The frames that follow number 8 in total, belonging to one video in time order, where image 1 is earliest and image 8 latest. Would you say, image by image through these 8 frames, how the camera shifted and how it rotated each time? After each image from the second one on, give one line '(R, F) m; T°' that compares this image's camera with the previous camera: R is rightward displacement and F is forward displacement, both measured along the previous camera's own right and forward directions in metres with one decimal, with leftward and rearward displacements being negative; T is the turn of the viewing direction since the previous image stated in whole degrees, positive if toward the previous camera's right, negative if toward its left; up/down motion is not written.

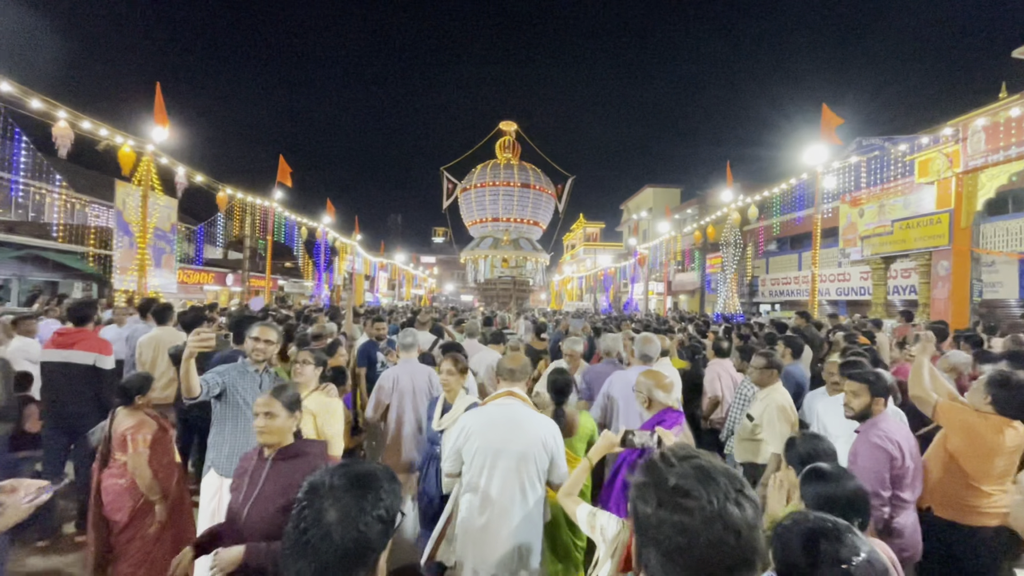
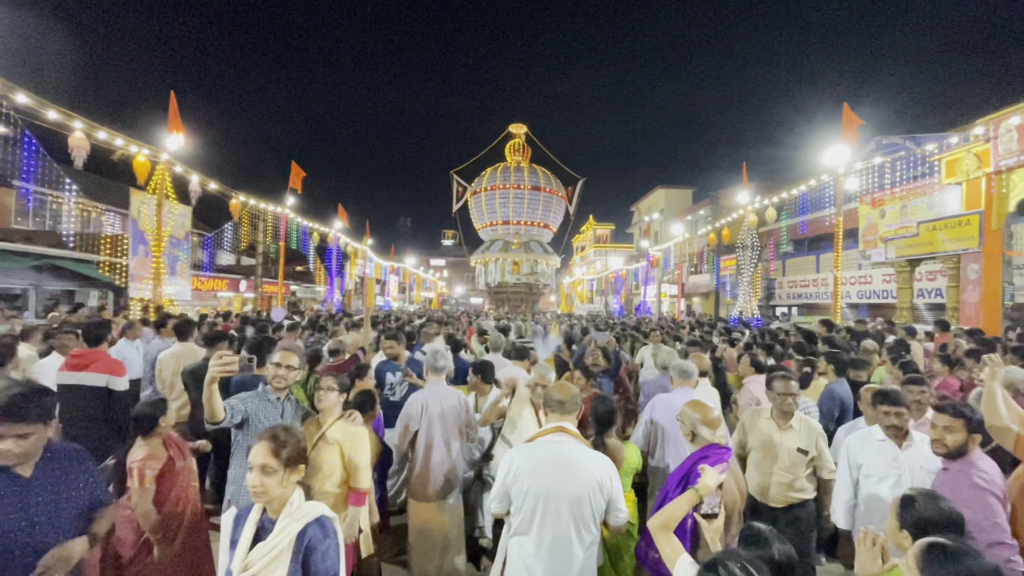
(-0.2, +0.2) m; -1°
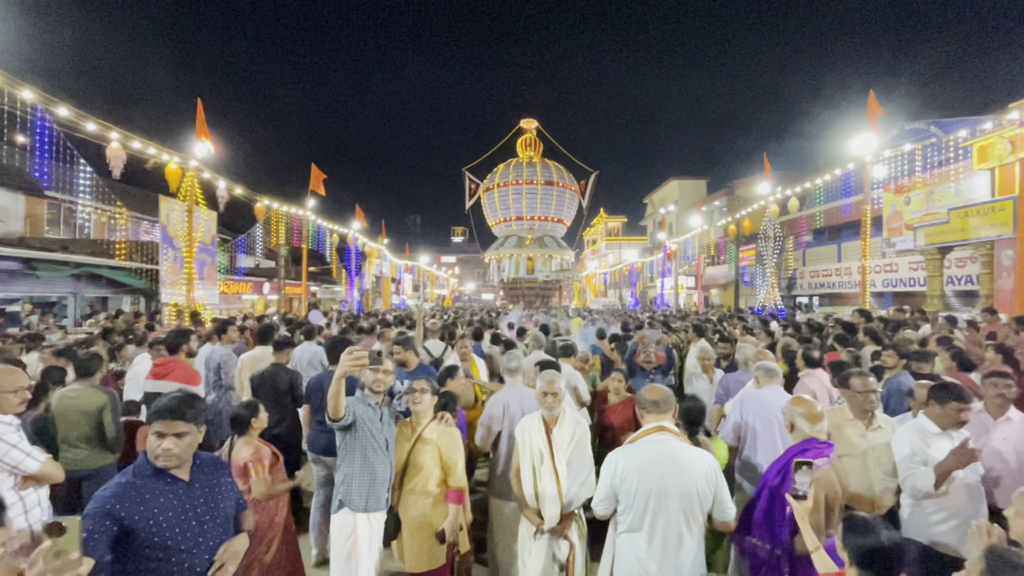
(-0.6, -0.1) m; -1°
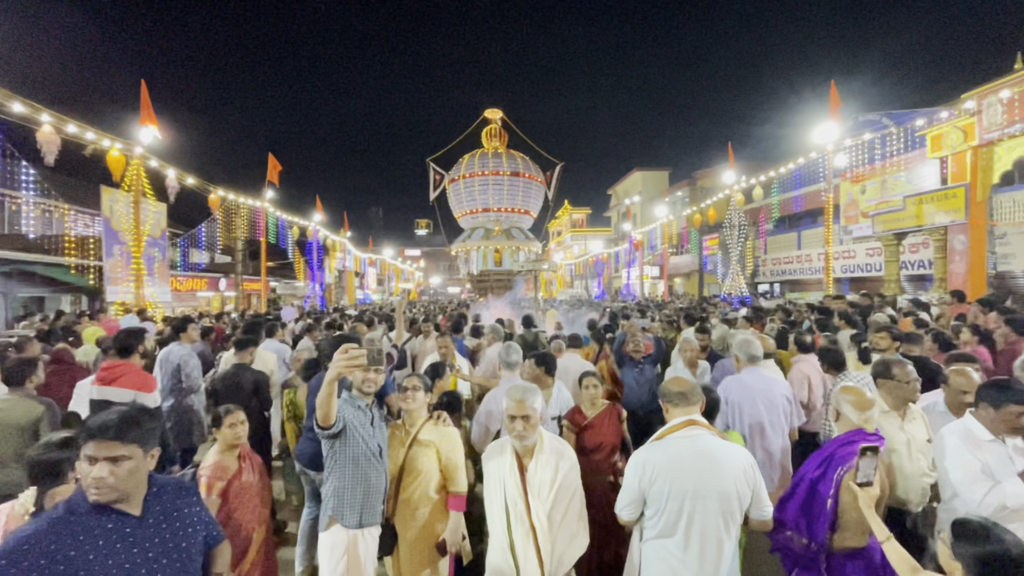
(-0.3, +0.3) m; +4°
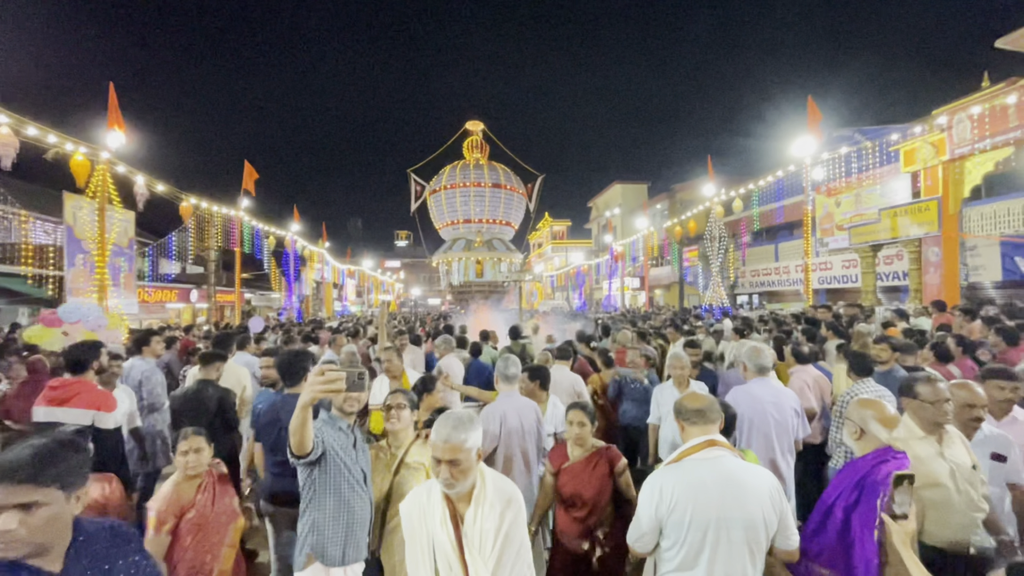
(-0.1, +0.3) m; +2°
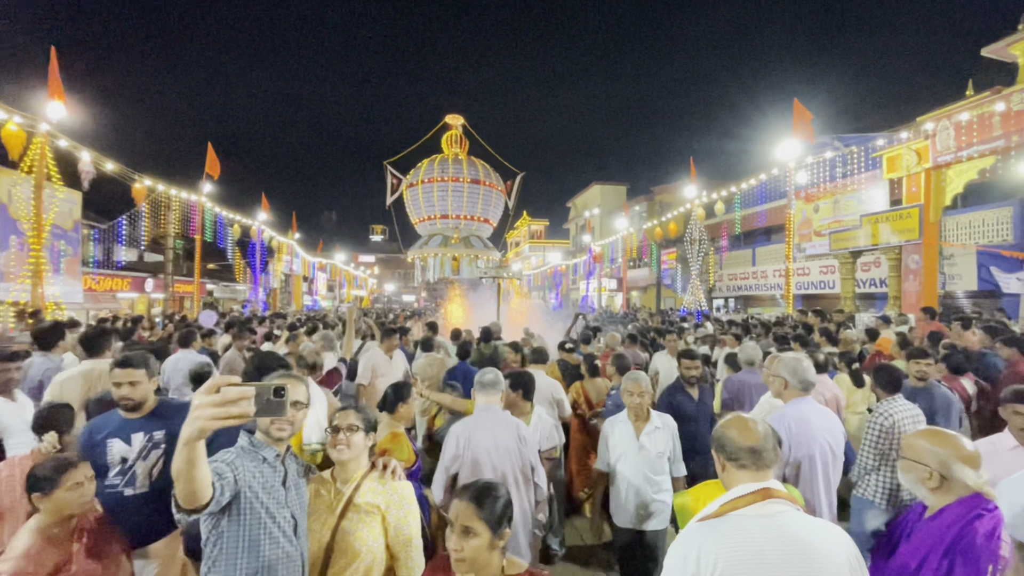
(-0.1, +0.7) m; +3°
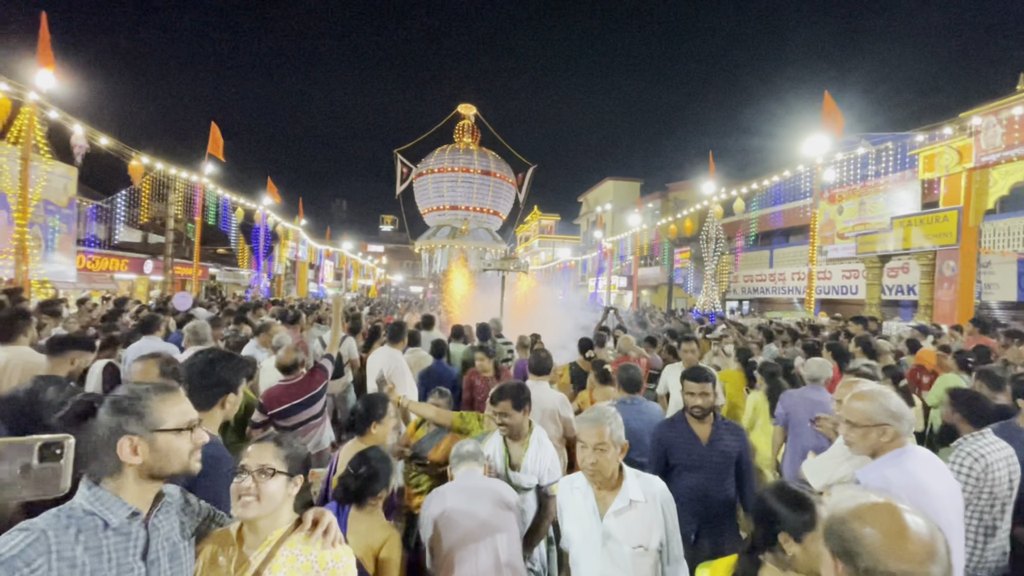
(+0.1, +0.8) m; -1°
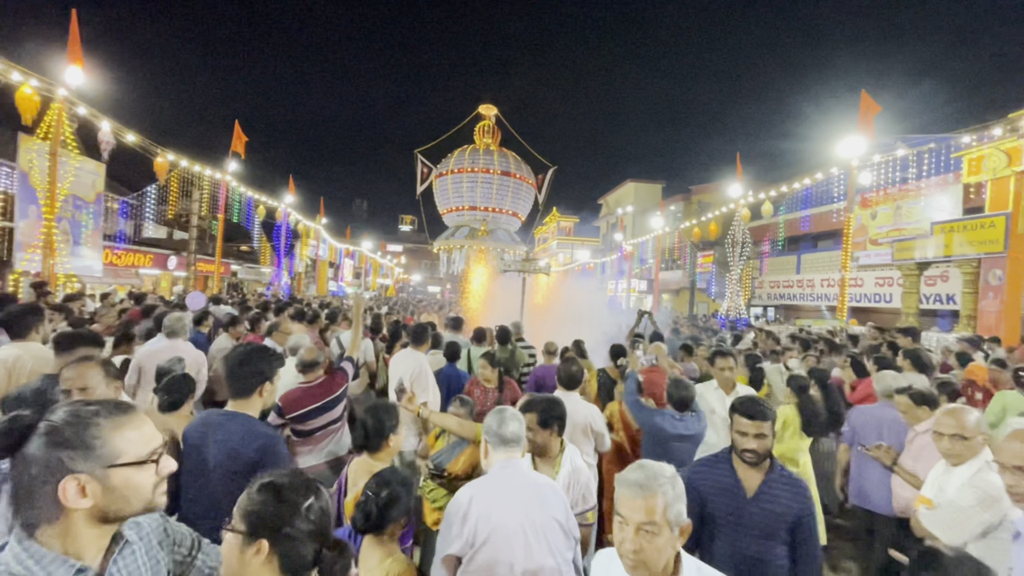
(-0.1, +0.3) m; -2°
